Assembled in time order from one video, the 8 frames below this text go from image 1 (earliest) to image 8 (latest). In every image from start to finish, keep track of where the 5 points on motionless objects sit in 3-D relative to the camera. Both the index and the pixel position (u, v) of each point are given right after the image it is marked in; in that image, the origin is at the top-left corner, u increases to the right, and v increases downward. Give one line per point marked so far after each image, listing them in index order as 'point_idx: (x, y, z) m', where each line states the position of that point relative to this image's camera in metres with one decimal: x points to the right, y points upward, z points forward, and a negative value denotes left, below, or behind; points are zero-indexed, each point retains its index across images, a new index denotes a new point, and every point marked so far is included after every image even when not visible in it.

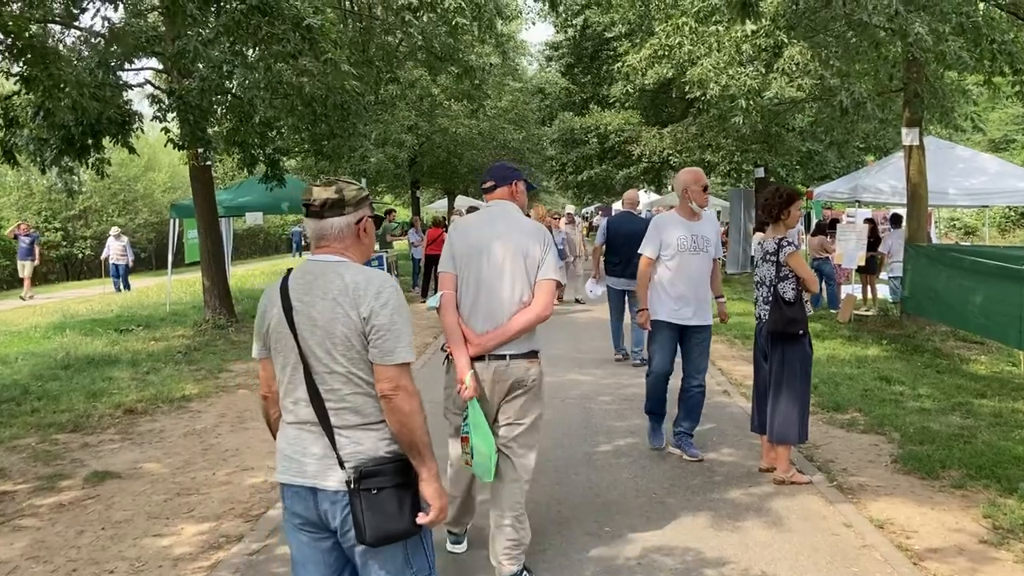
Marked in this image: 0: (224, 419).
0: (-2.4, -1.1, +7.5) m
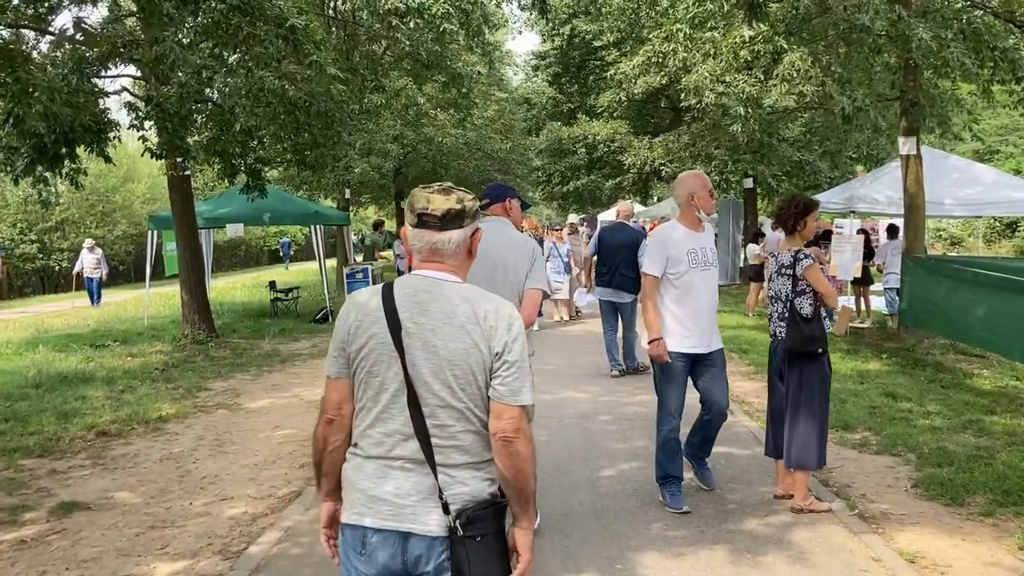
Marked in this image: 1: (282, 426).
0: (-2.5, -1.2, +7.1) m
1: (-2.0, -1.2, +7.5) m
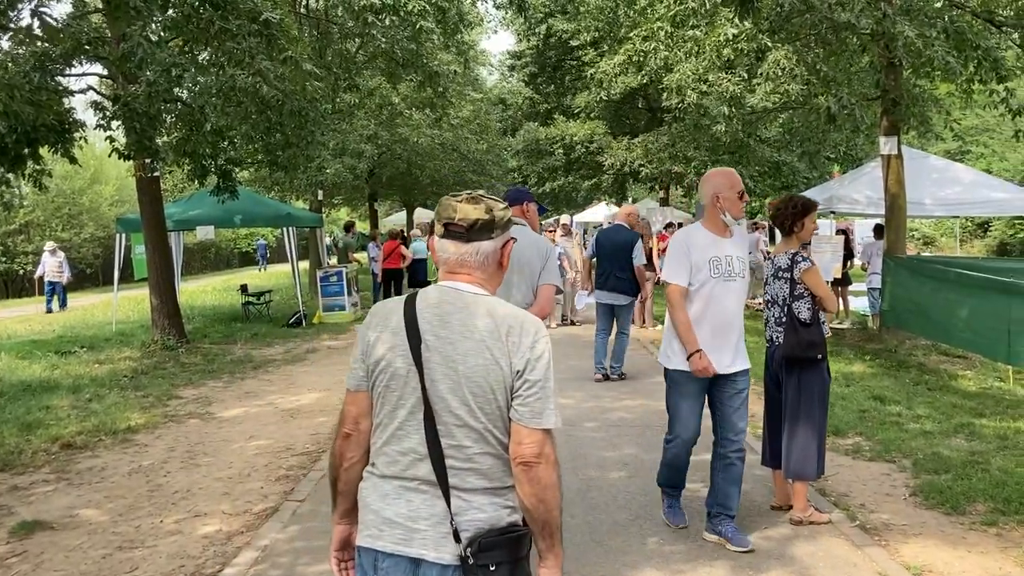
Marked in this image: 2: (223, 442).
0: (-2.6, -1.3, +6.8) m
1: (-2.1, -1.2, +7.2) m
2: (-2.3, -1.2, +7.1) m
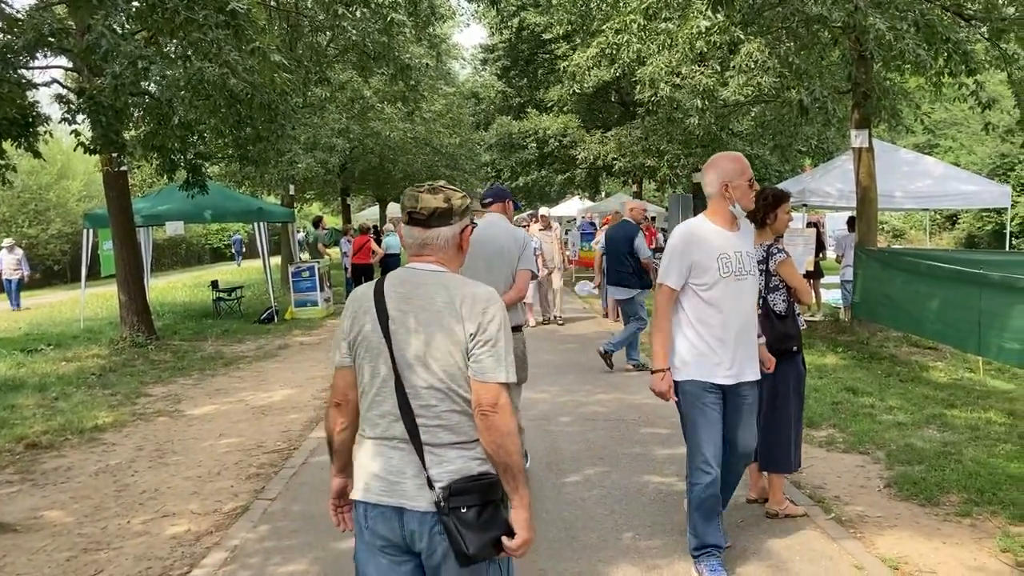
0: (-2.8, -1.2, +6.6) m
1: (-2.3, -1.2, +7.1) m
2: (-2.5, -1.2, +7.0) m
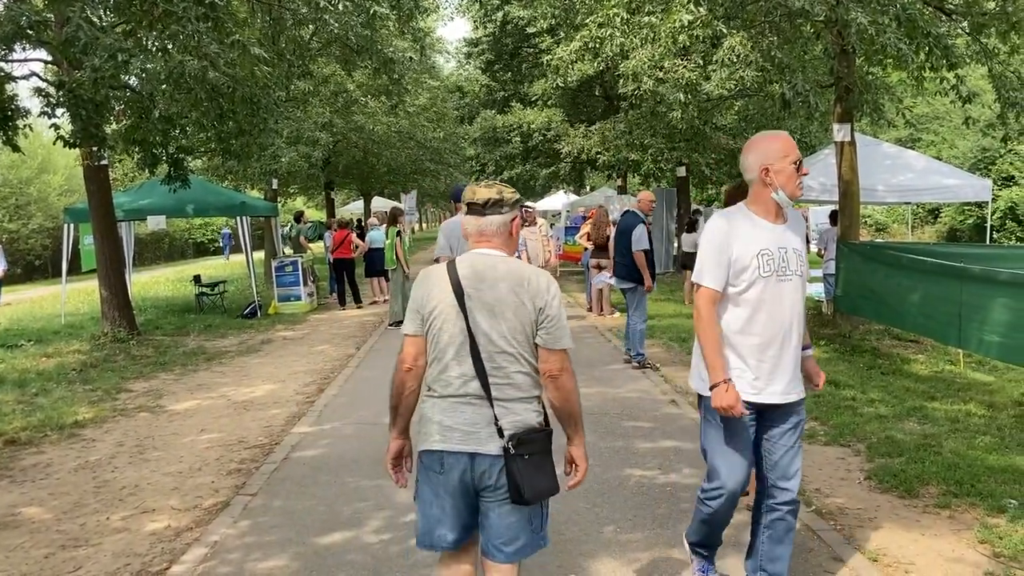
0: (-2.9, -1.2, +6.6) m
1: (-2.4, -1.1, +7.0) m
2: (-2.7, -1.2, +6.9) m
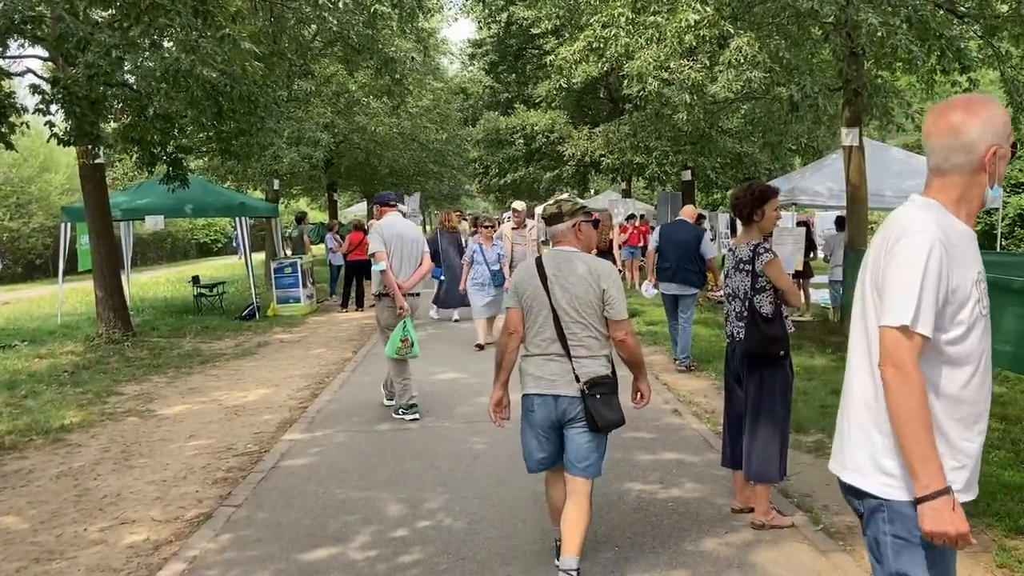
0: (-2.9, -1.2, +6.4) m
1: (-2.5, -1.1, +6.9) m
2: (-2.7, -1.2, +6.7) m
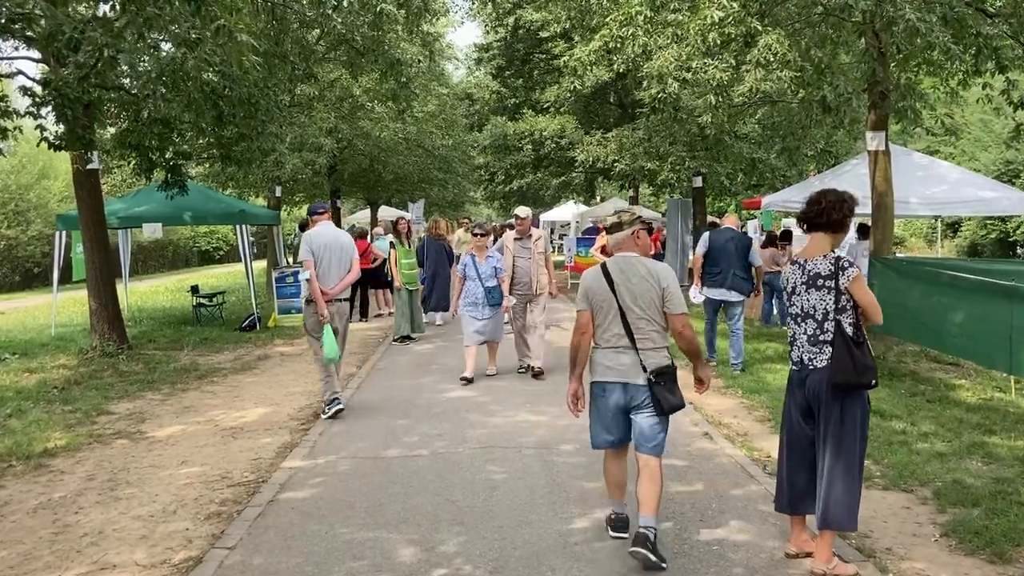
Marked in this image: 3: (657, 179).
0: (-2.8, -1.3, +5.9) m
1: (-2.3, -1.2, +6.3) m
2: (-2.6, -1.3, +6.2) m
3: (+2.9, +2.2, +17.9) m
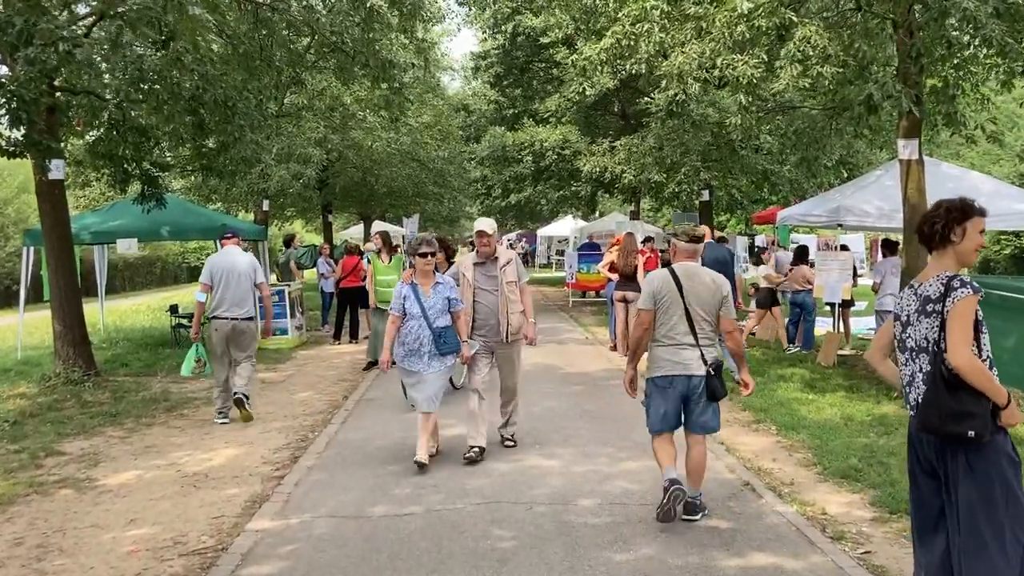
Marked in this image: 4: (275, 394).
0: (-2.8, -1.5, +4.9) m
1: (-2.3, -1.4, +5.4) m
2: (-2.5, -1.4, +5.3) m
3: (+2.9, +1.8, +17.0) m
4: (-2.6, -1.2, +9.7) m
